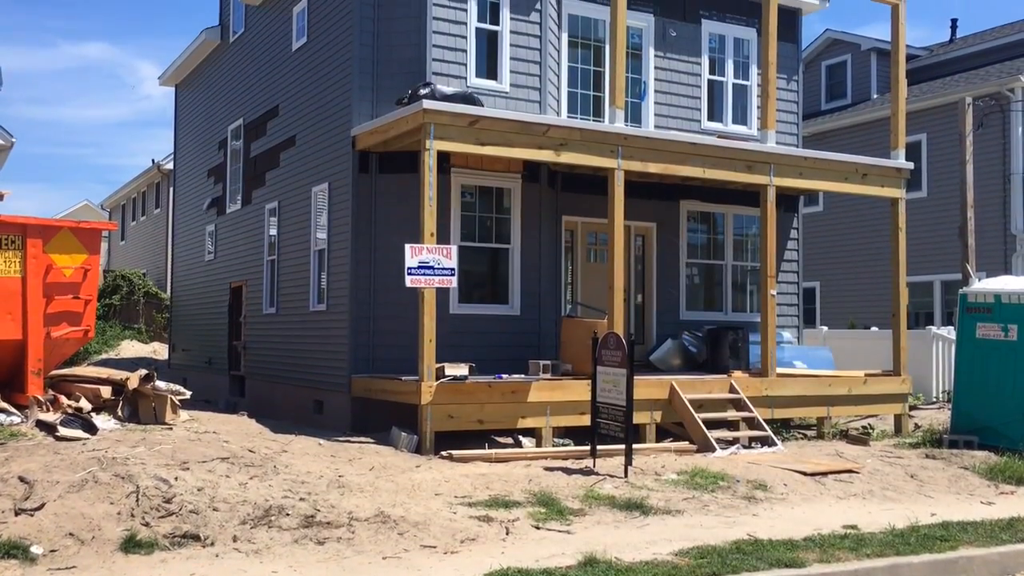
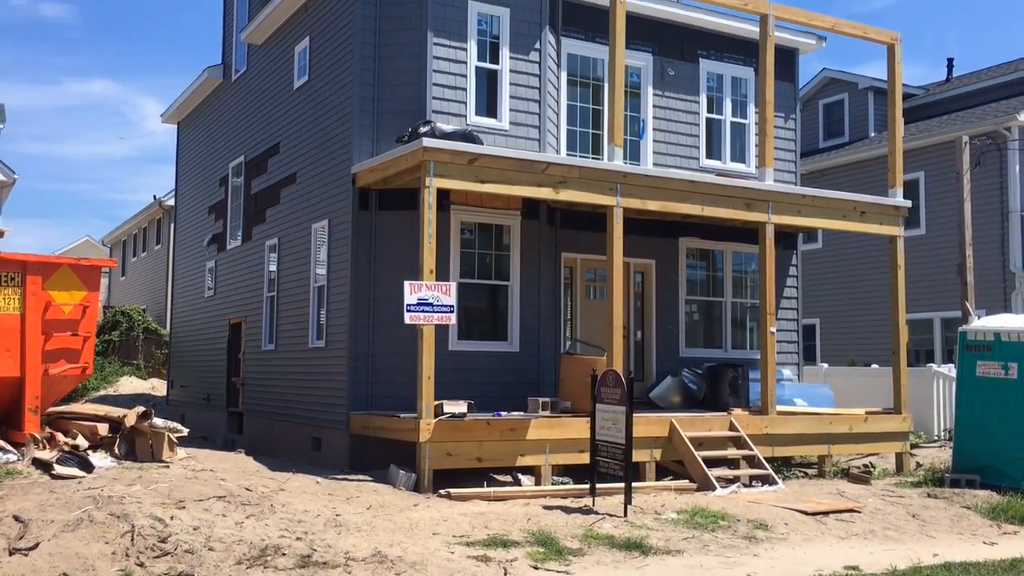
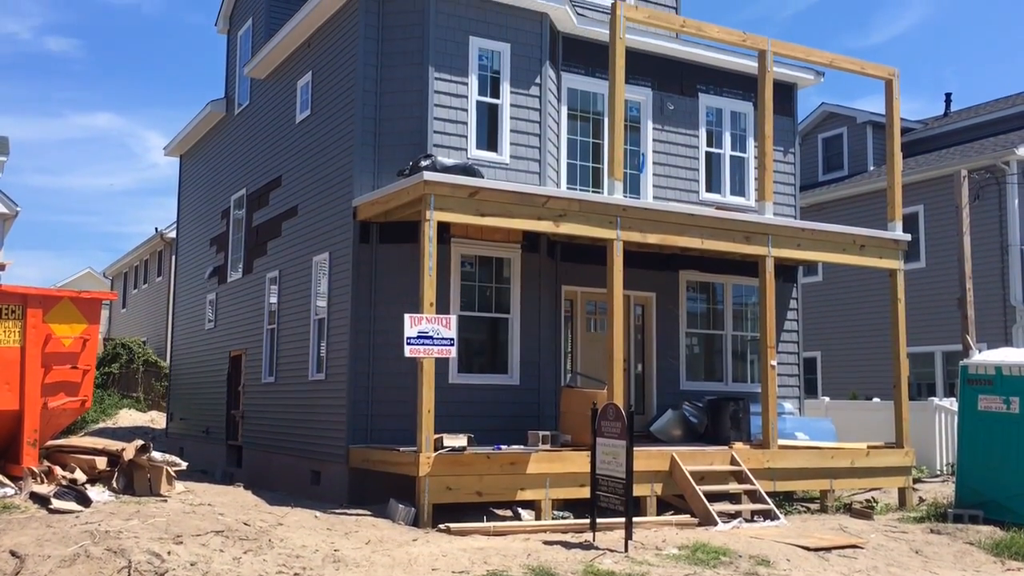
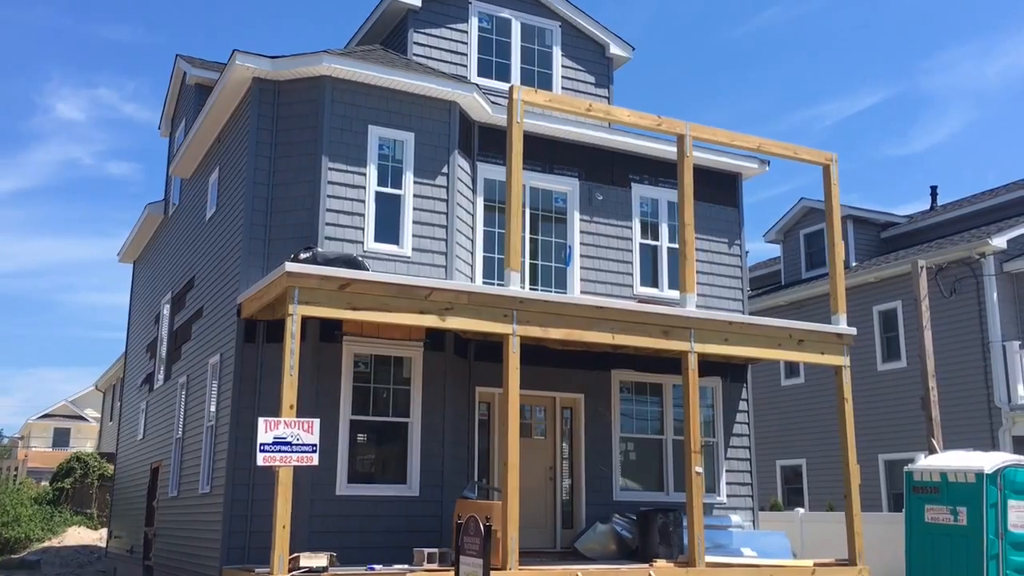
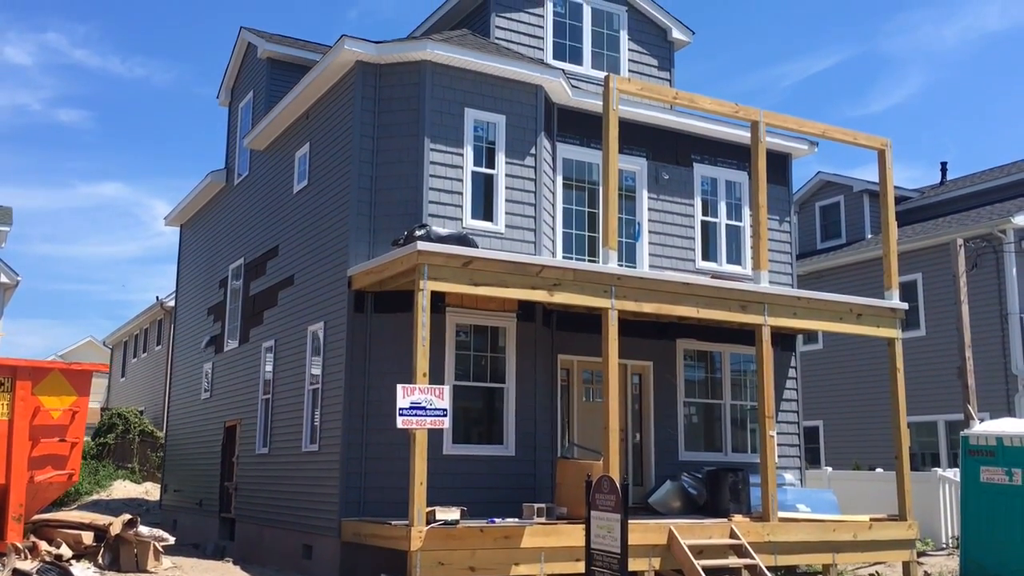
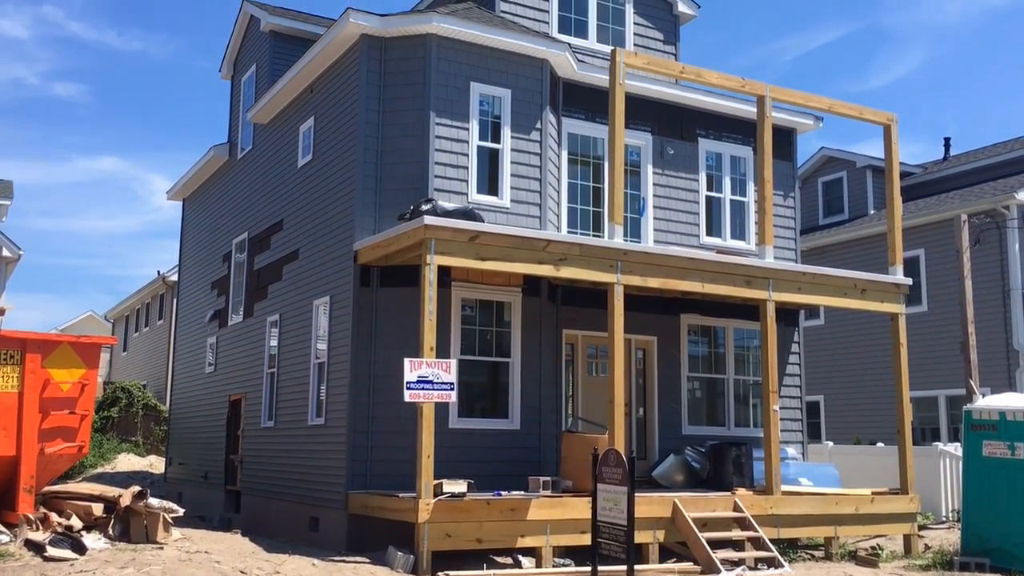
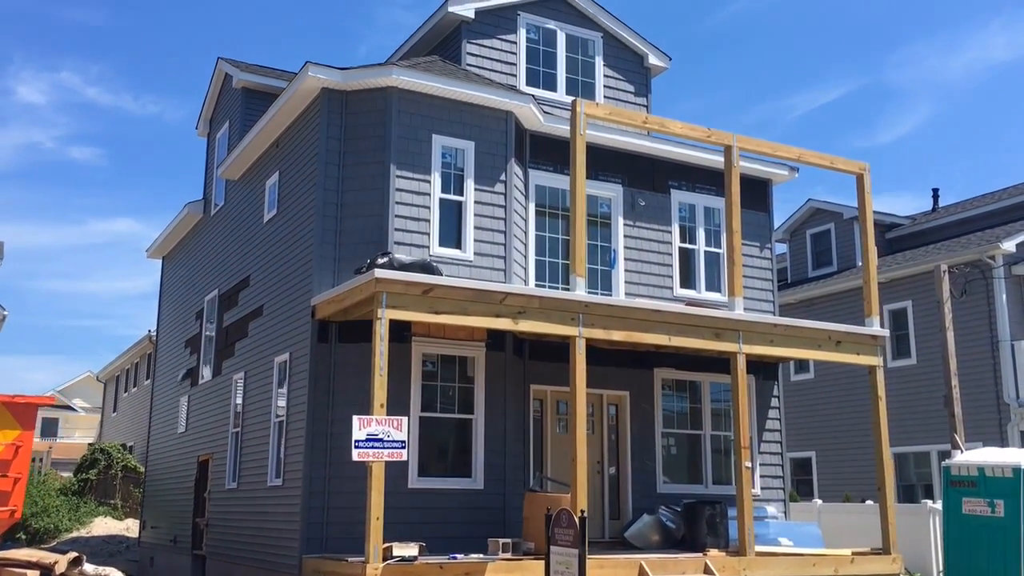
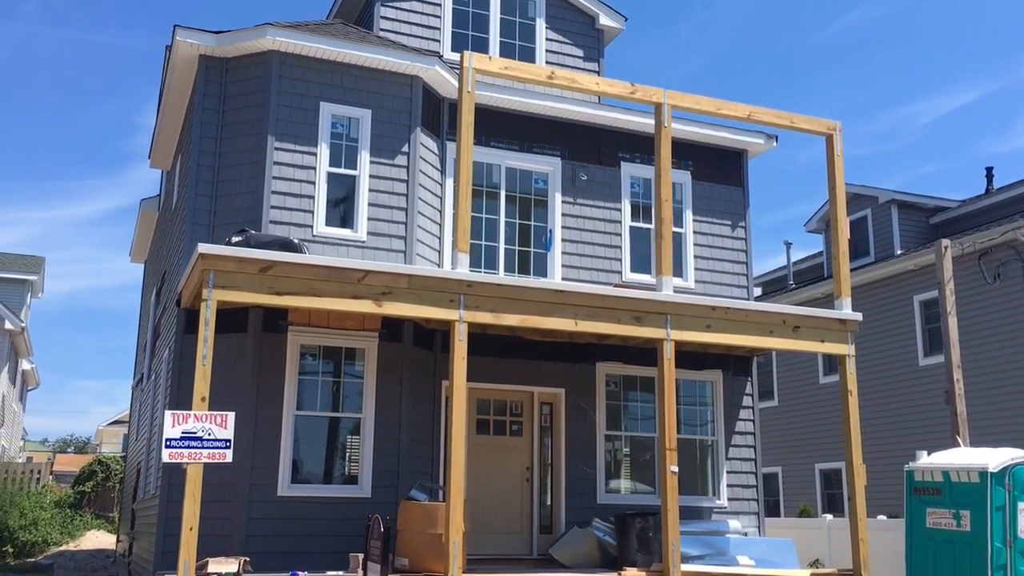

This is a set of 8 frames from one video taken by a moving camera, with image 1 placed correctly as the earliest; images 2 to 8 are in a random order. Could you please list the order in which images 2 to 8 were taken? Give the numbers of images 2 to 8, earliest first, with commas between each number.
2, 3, 6, 5, 7, 4, 8
